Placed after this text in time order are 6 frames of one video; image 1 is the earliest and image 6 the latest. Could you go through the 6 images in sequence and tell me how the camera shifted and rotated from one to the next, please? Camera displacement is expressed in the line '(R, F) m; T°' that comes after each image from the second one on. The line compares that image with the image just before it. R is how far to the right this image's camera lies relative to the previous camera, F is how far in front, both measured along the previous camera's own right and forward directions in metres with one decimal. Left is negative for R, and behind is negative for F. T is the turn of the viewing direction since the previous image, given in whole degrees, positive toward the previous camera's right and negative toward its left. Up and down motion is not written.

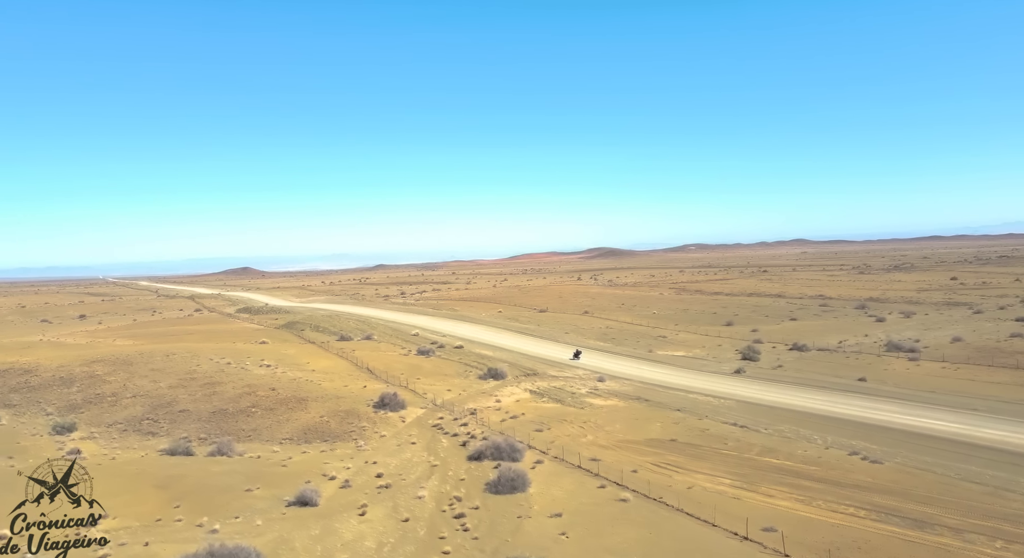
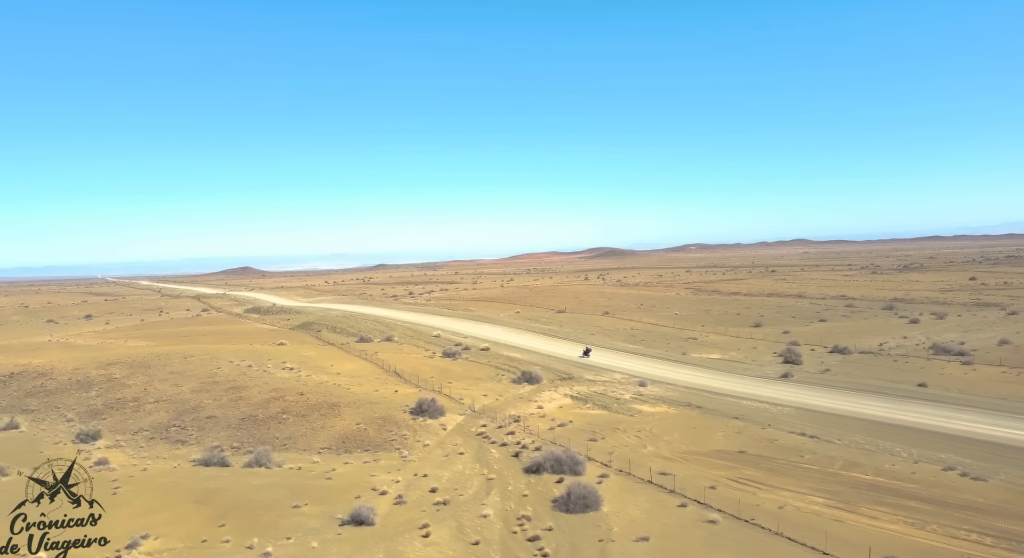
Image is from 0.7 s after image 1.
(-2.0, +1.4) m; 0°
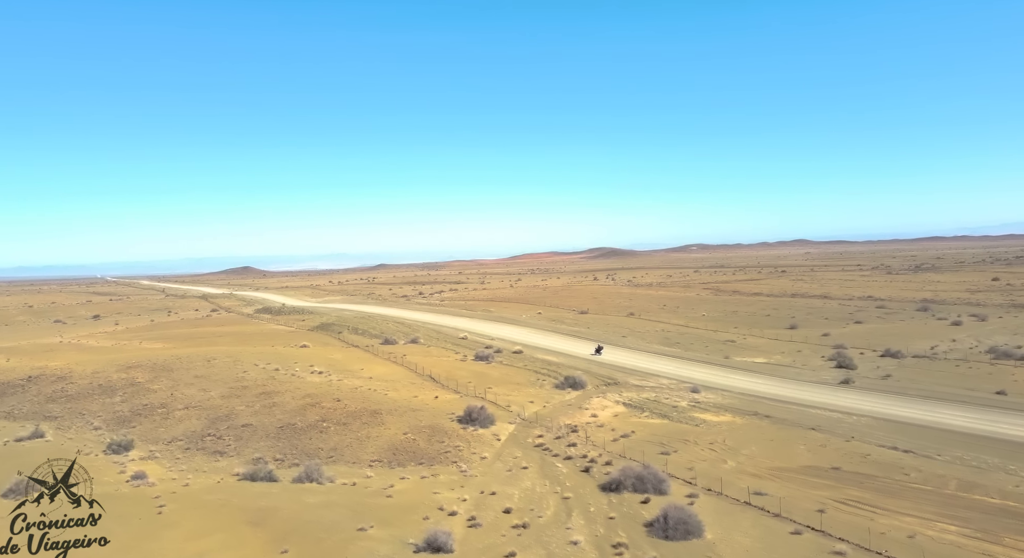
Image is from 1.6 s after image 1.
(-2.4, +1.6) m; 0°
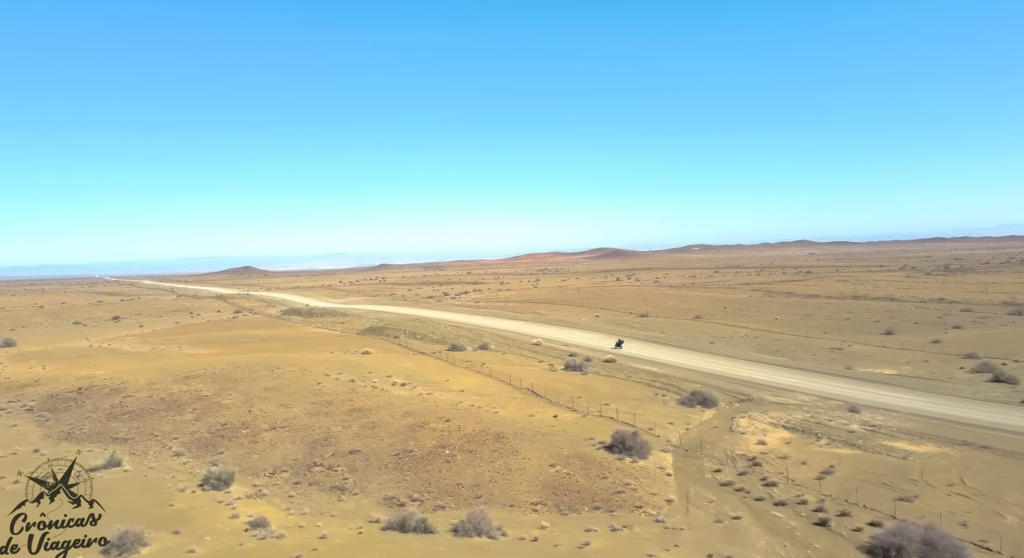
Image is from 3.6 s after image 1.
(-5.9, +3.9) m; -1°
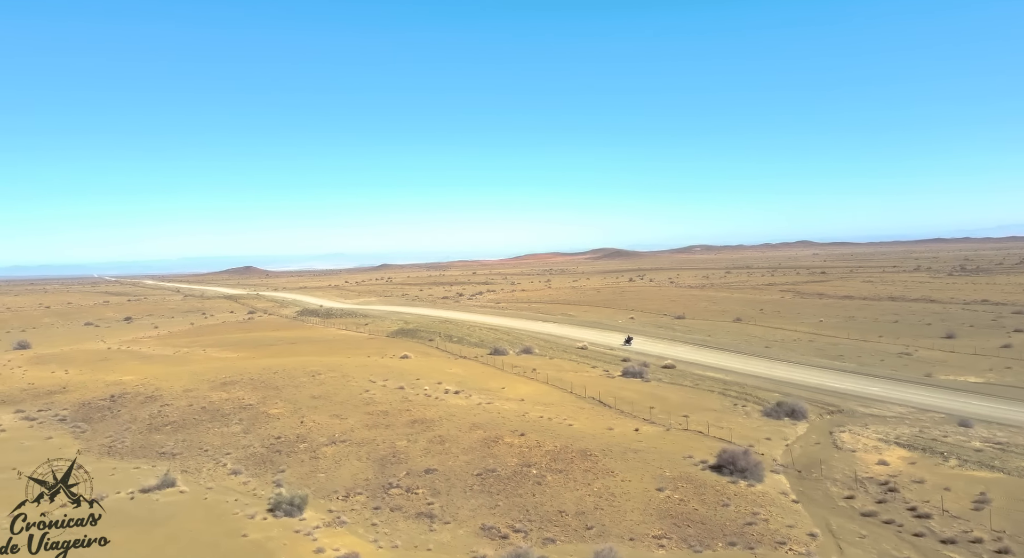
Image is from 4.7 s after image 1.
(-3.3, +2.1) m; 0°
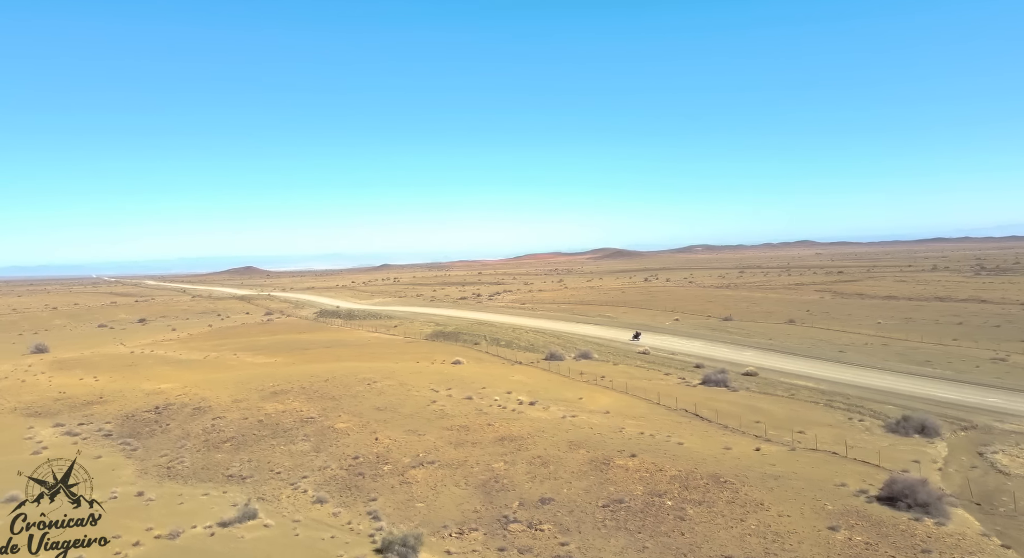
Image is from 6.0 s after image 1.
(-4.0, +2.7) m; 0°
